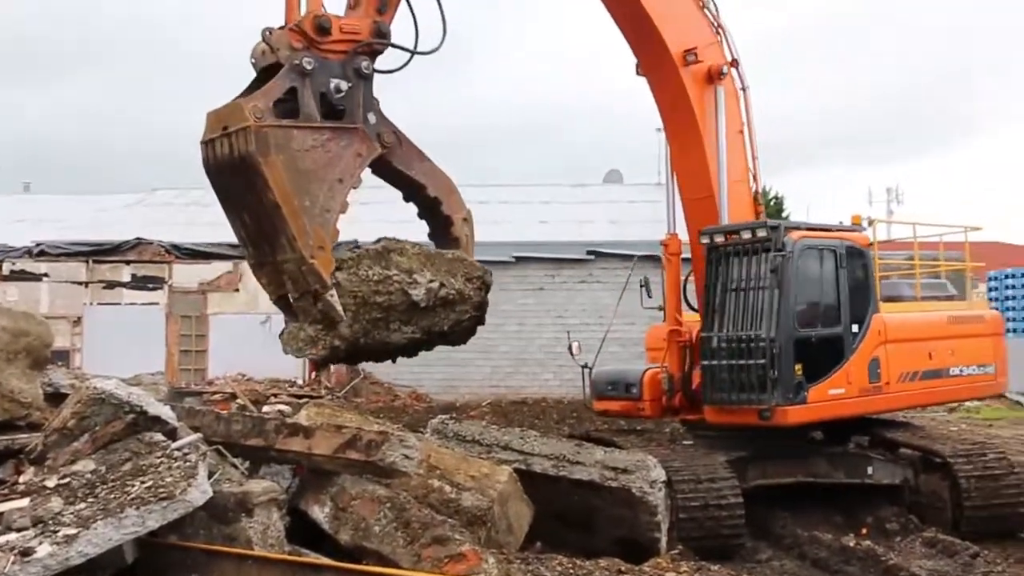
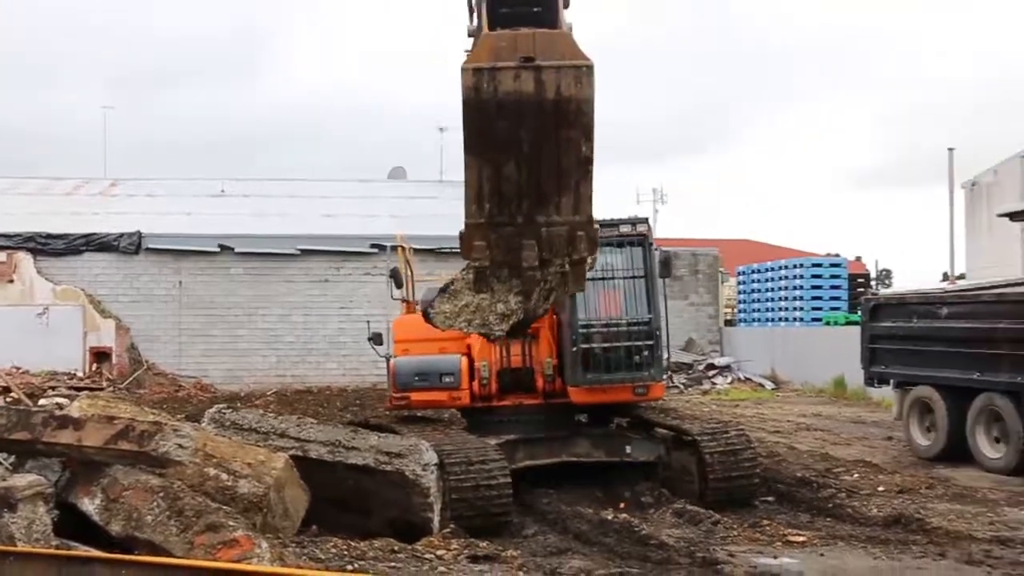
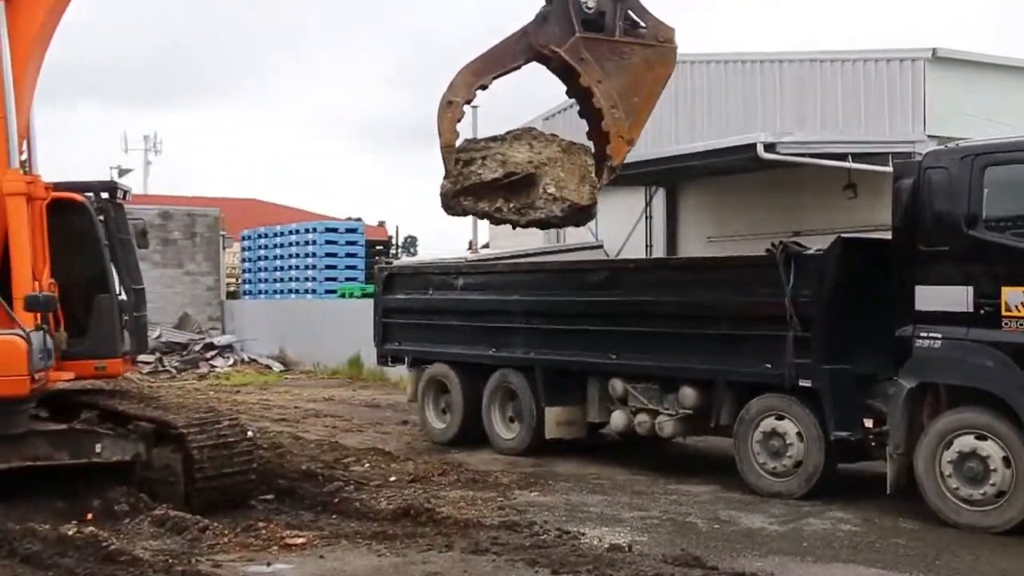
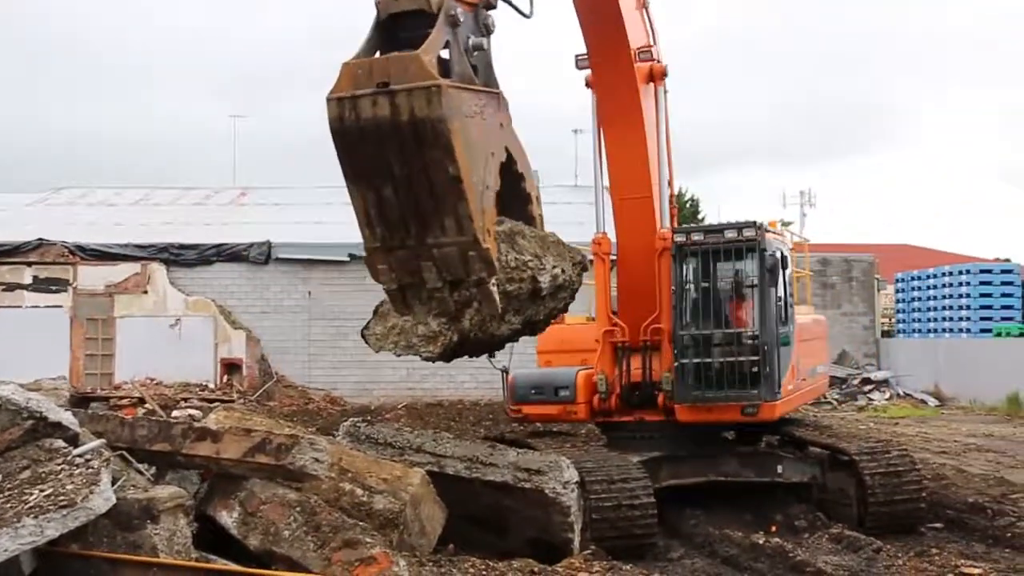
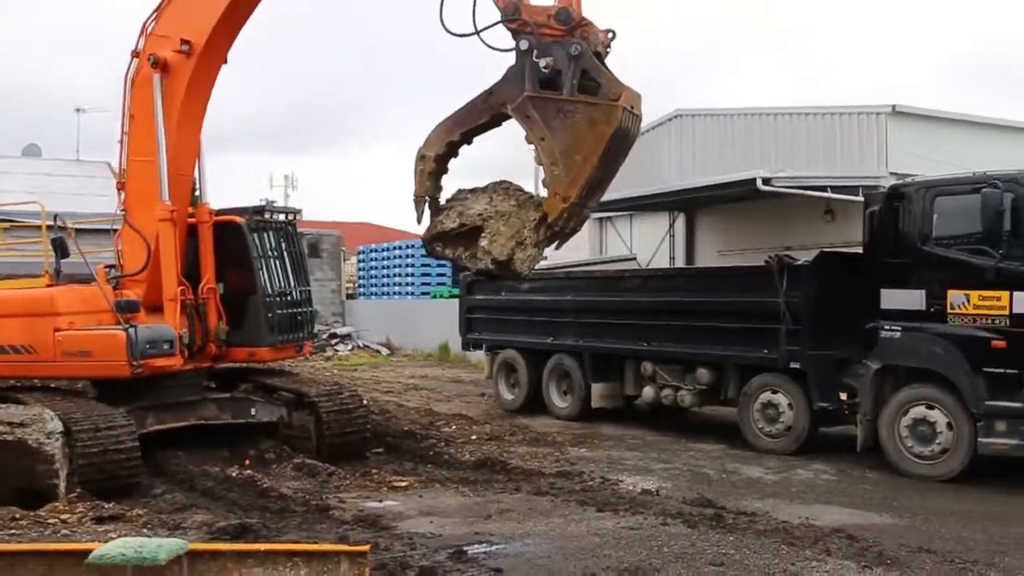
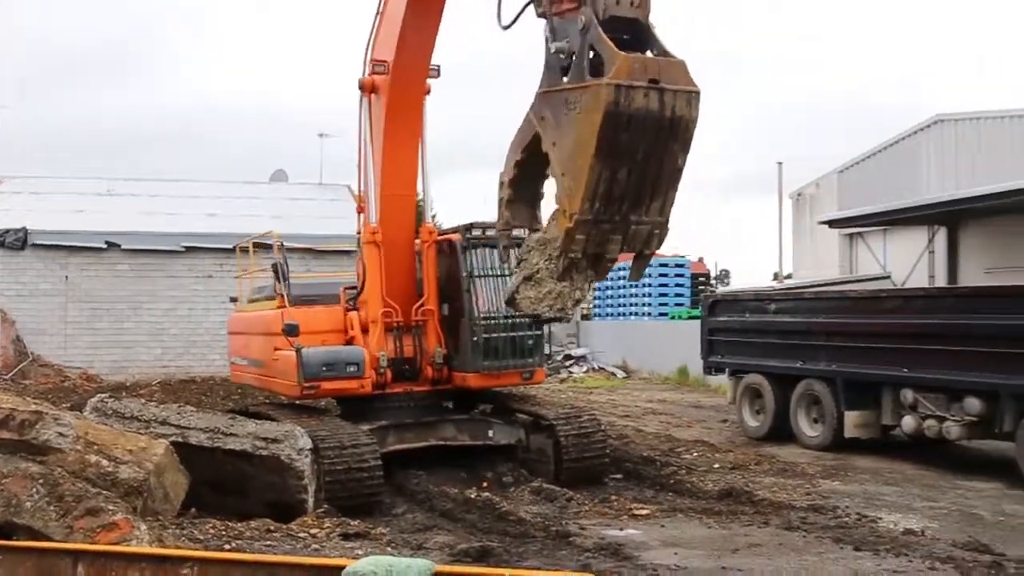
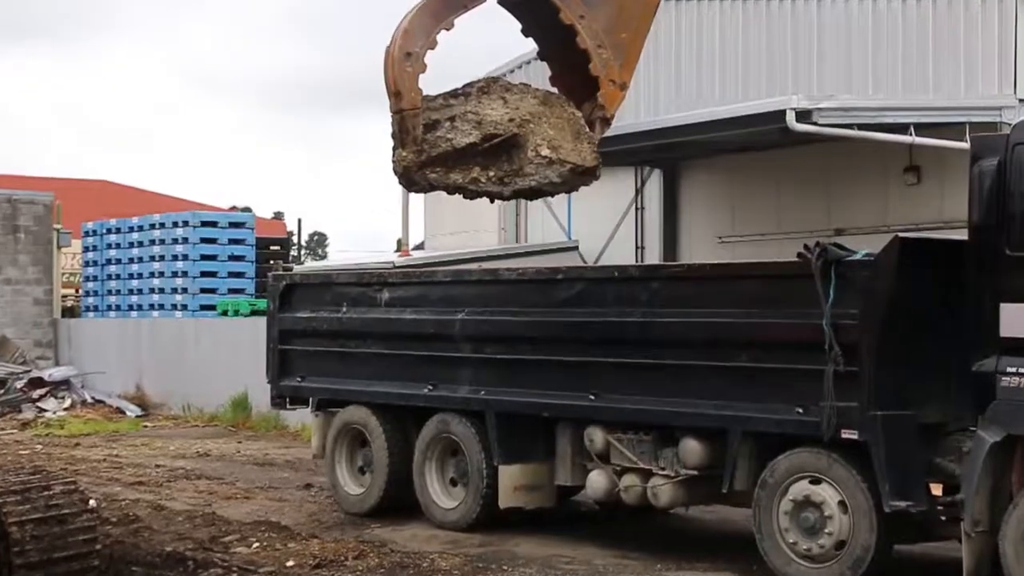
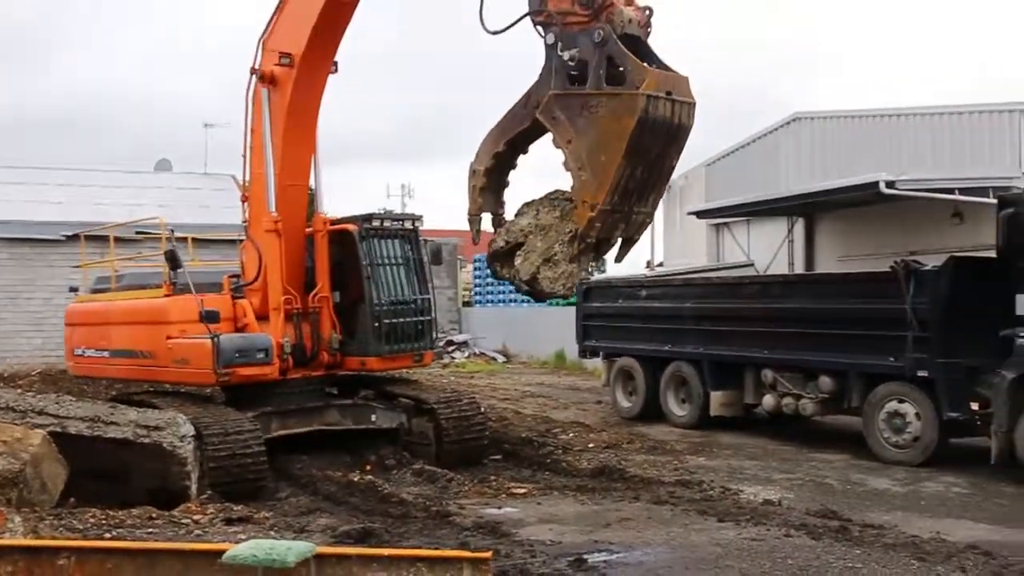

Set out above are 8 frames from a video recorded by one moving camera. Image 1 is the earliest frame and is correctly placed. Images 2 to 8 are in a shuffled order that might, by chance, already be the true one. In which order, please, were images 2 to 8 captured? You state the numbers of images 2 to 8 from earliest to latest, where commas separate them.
4, 2, 6, 8, 5, 3, 7
